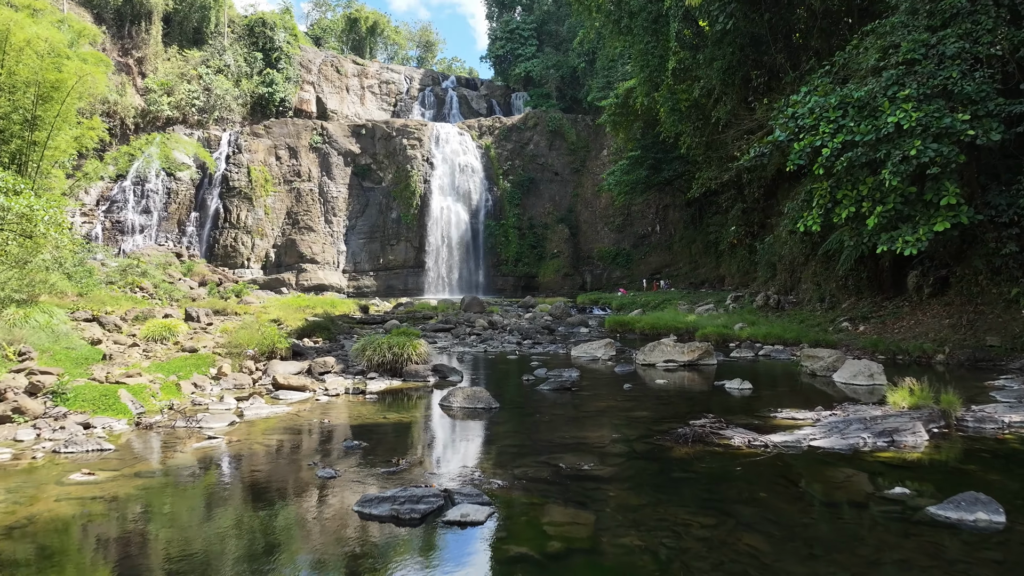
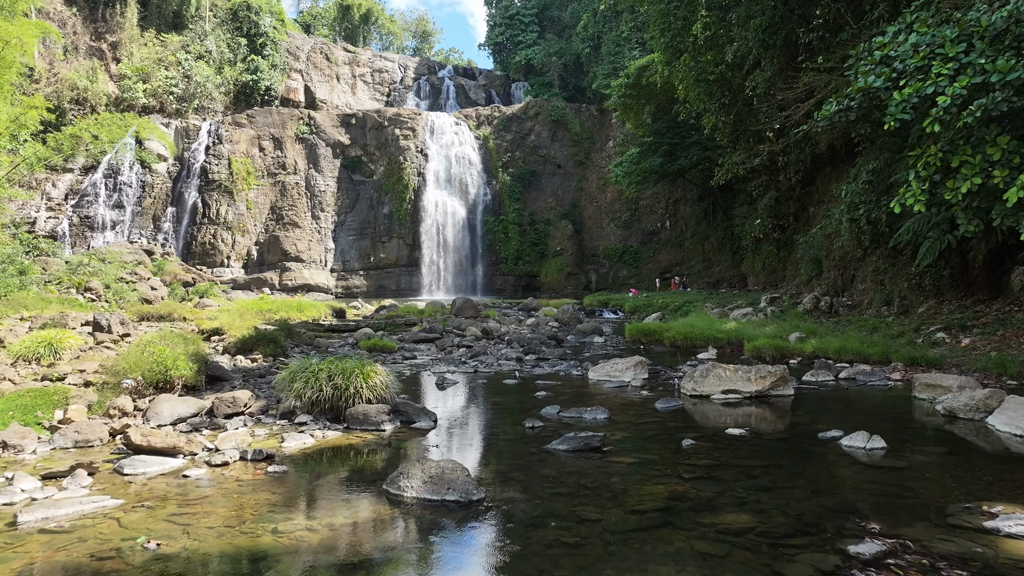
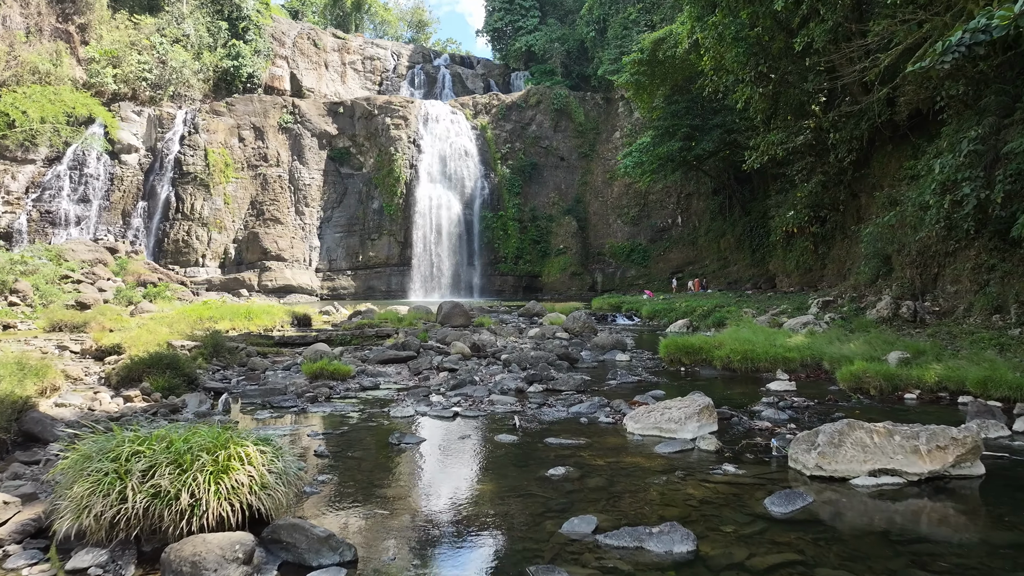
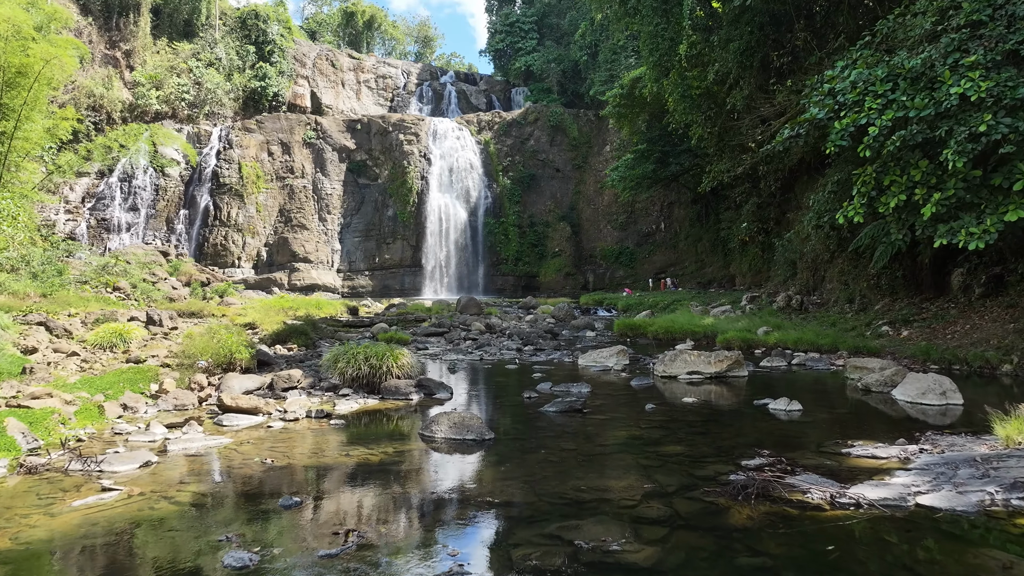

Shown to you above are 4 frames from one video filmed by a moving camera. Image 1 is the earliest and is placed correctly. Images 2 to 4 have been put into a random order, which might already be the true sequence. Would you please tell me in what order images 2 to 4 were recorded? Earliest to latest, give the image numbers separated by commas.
4, 2, 3
